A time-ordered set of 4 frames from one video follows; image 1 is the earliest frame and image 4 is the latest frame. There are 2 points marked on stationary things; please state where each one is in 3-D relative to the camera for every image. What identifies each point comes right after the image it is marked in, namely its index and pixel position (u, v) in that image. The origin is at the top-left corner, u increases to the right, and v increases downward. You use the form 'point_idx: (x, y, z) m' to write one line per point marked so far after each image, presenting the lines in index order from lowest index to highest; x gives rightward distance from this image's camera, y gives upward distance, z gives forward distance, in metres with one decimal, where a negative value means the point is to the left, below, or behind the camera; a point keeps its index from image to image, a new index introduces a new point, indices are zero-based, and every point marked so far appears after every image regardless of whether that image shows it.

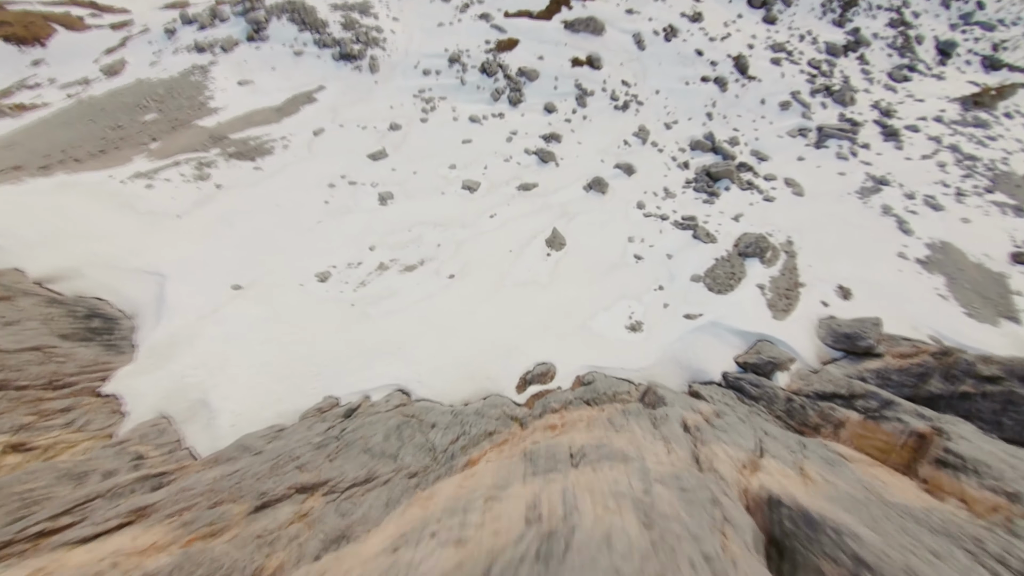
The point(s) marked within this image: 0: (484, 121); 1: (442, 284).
0: (-1.2, +7.1, +17.7) m
1: (-2.1, +0.1, +12.3) m
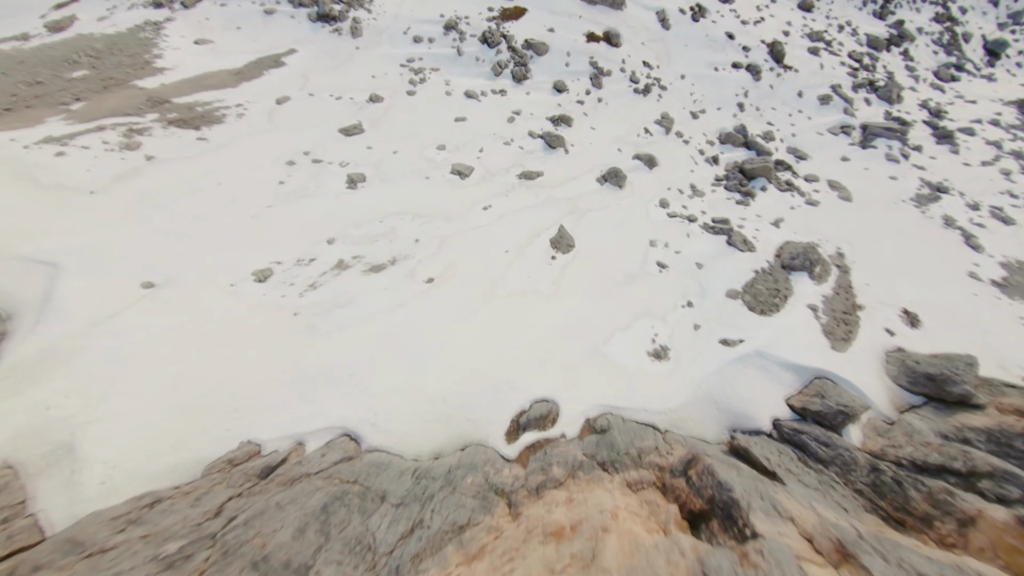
0: (-1.1, +6.9, +15.0) m
1: (-2.2, -0.1, +9.6) m
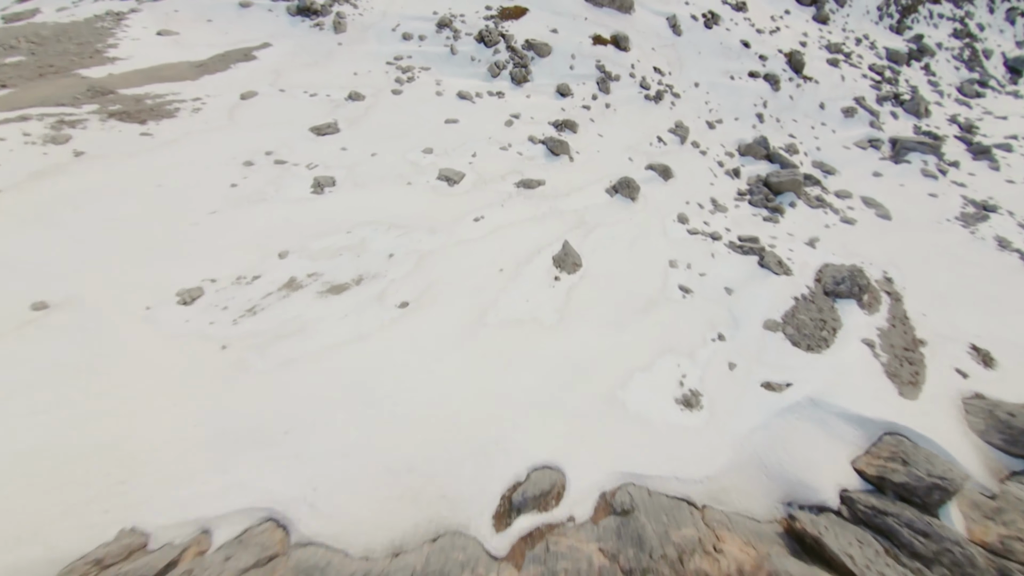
0: (-1.2, +6.1, +13.4) m
1: (-2.3, -0.6, +7.7) m
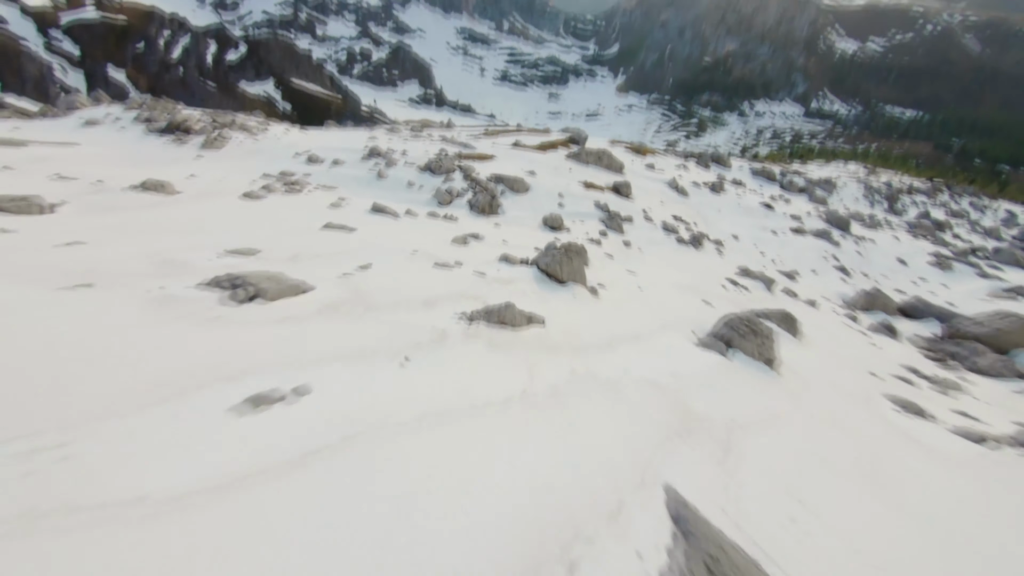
0: (-1.9, +1.3, +7.6) m
1: (-2.6, -1.3, -0.8) m
